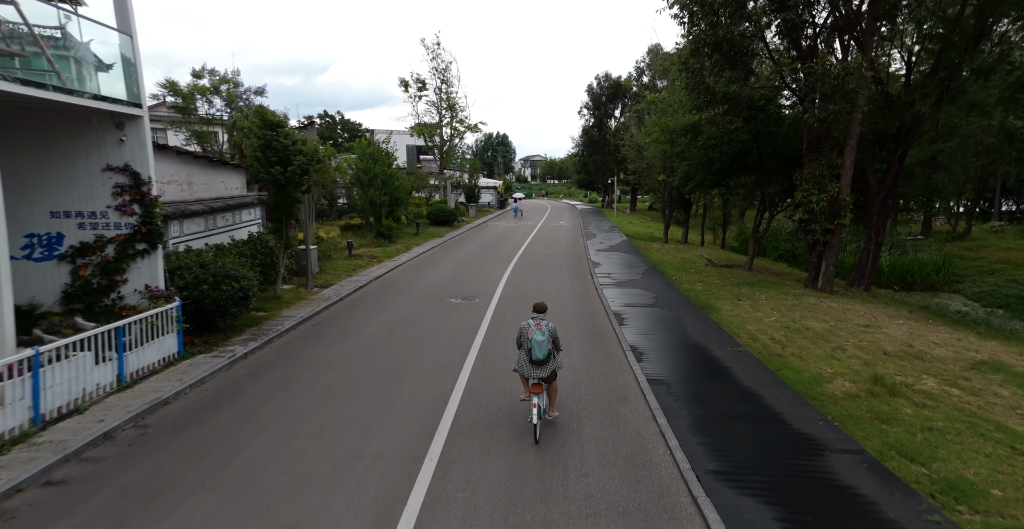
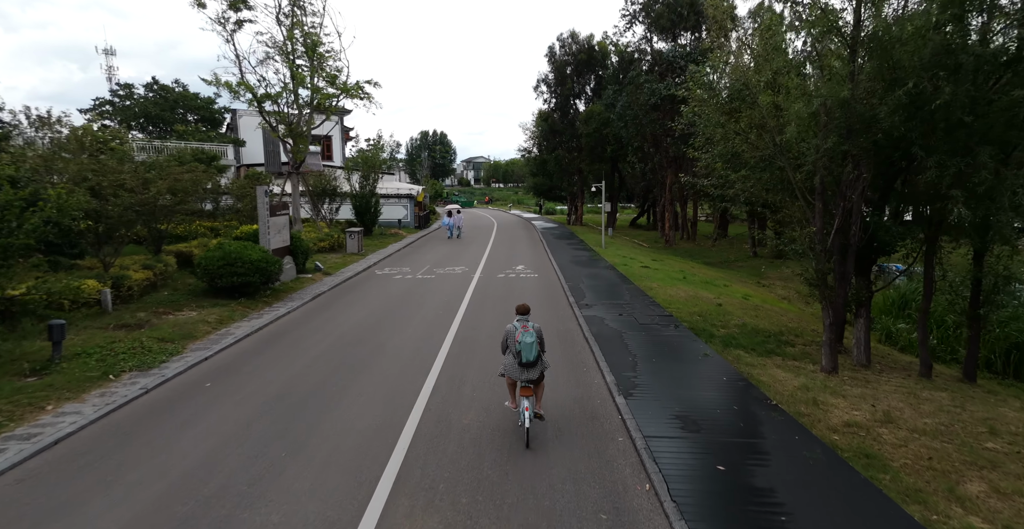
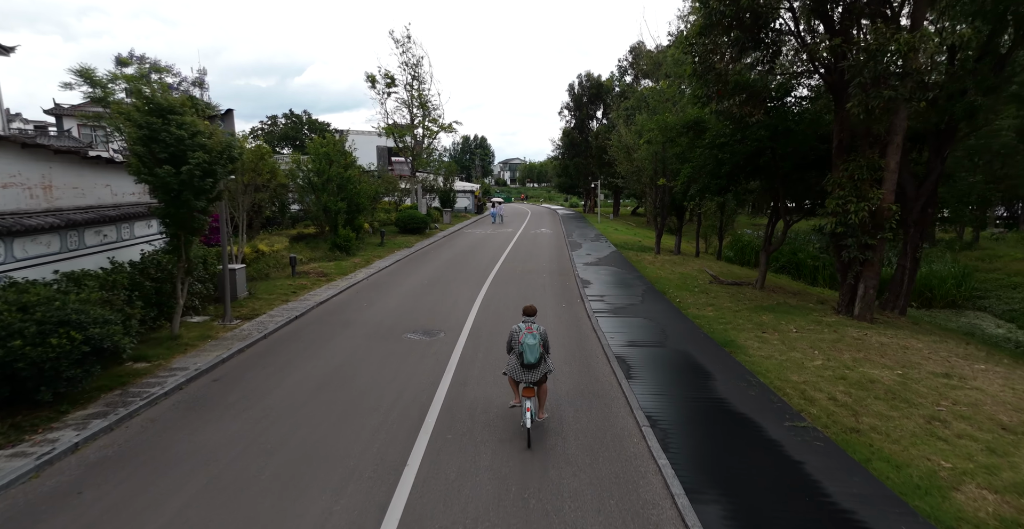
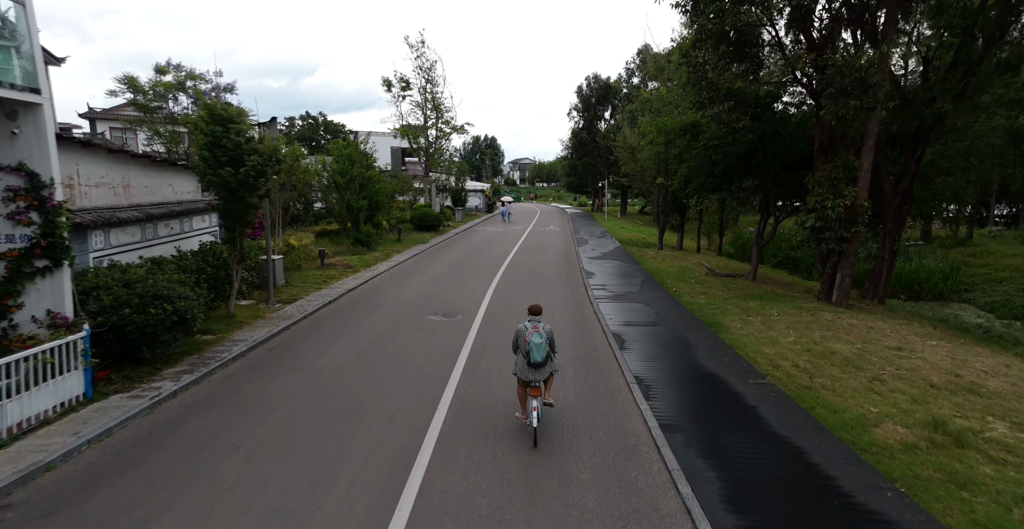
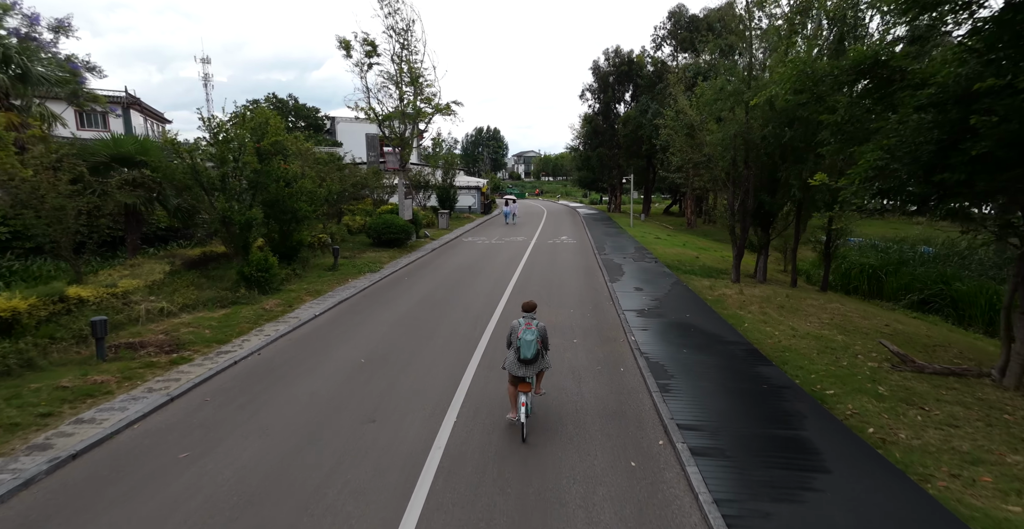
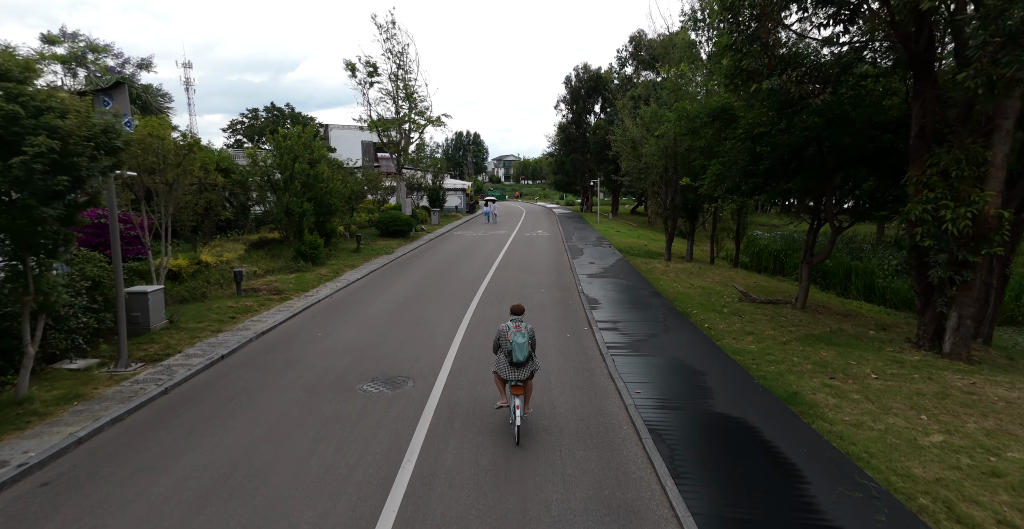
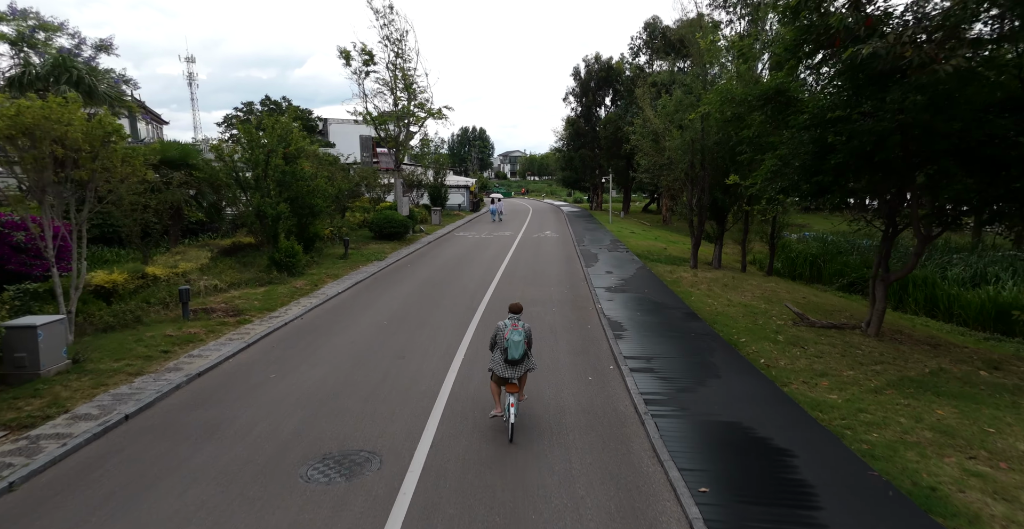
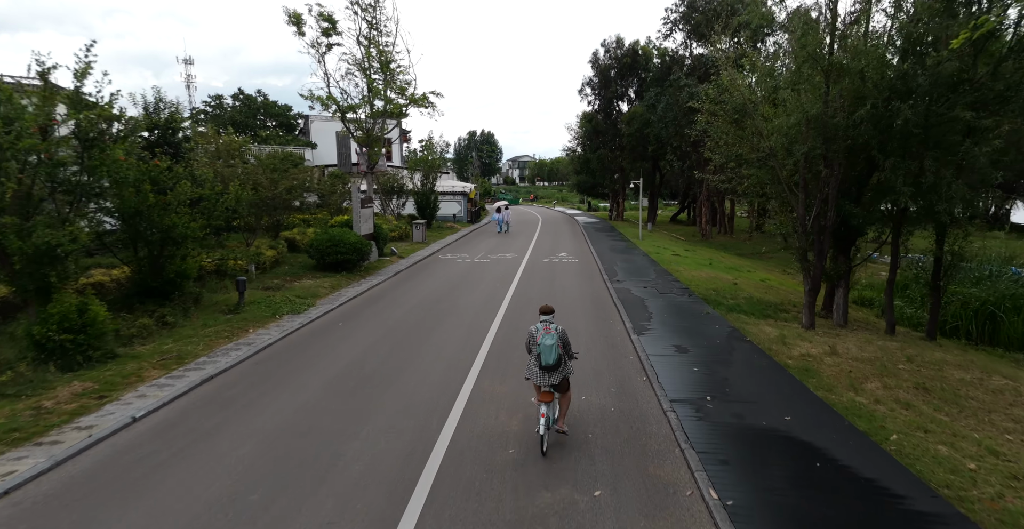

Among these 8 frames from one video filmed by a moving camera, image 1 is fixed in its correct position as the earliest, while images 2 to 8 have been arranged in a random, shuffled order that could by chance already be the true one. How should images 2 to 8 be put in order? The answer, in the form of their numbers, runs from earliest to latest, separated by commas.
4, 3, 6, 7, 5, 8, 2
